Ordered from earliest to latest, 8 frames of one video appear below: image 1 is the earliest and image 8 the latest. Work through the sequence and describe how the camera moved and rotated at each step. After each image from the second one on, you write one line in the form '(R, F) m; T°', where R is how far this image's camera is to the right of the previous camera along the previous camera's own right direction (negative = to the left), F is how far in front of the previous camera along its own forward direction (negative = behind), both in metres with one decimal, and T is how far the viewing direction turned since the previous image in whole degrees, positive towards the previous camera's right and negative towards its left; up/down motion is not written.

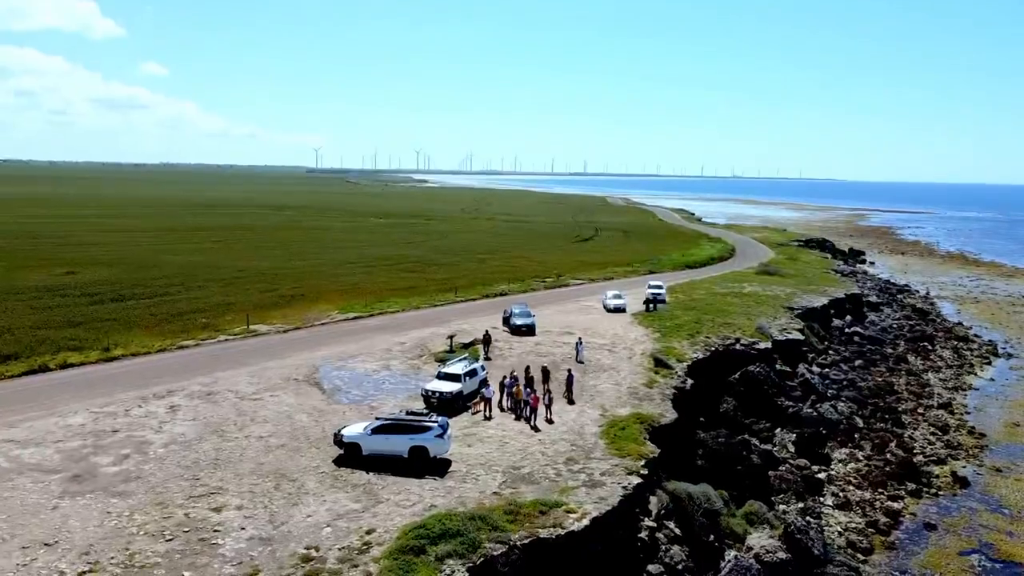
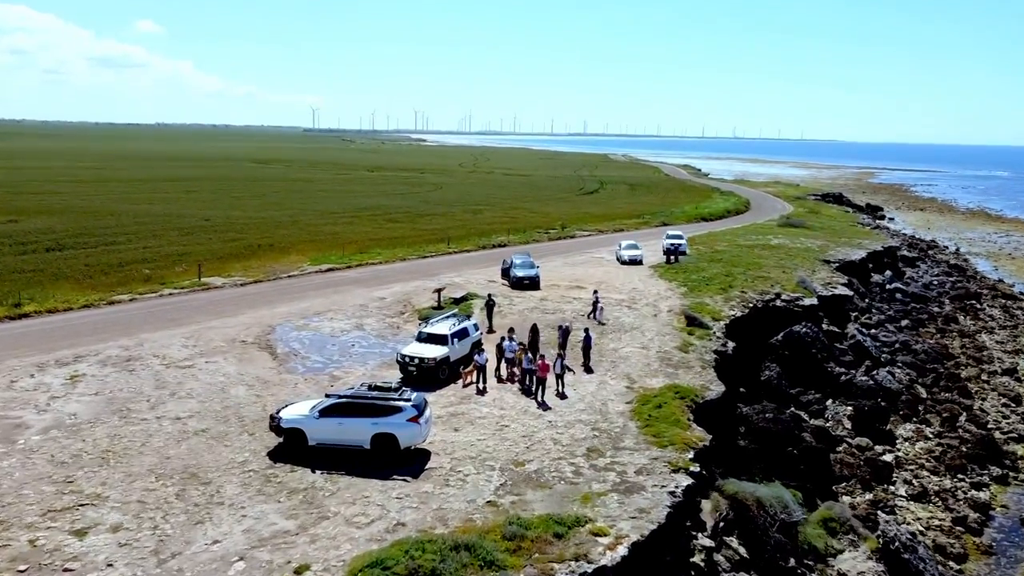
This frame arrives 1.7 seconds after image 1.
(-0.1, +8.6) m; 0°
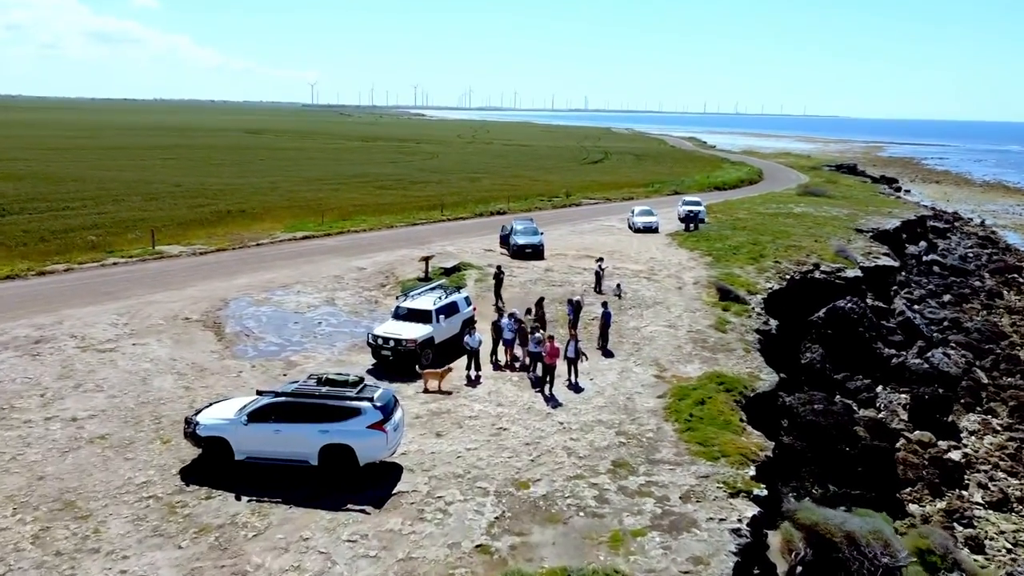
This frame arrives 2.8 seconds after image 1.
(0.0, +6.0) m; 0°
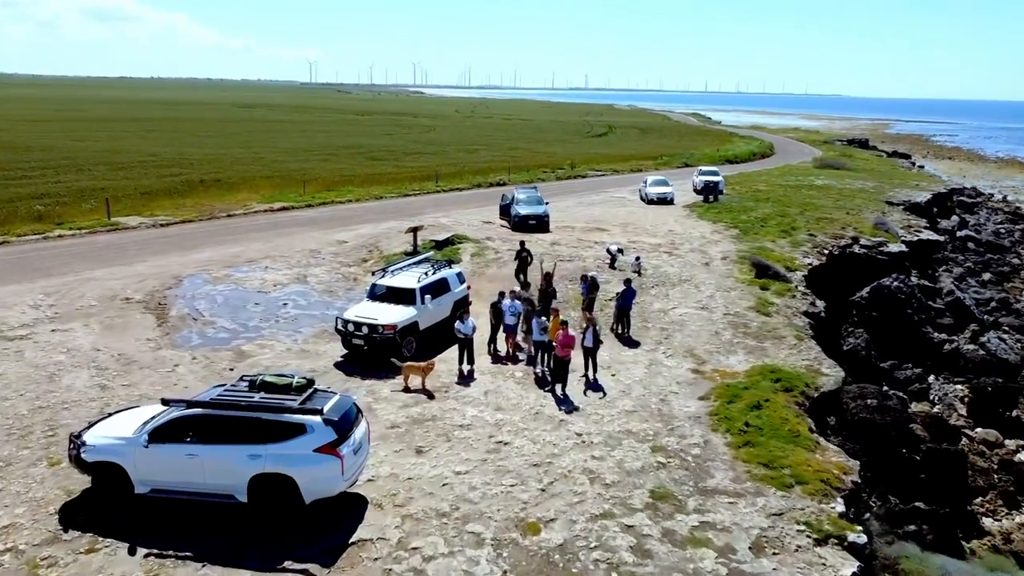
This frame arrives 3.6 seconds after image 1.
(-0.1, +4.6) m; 0°
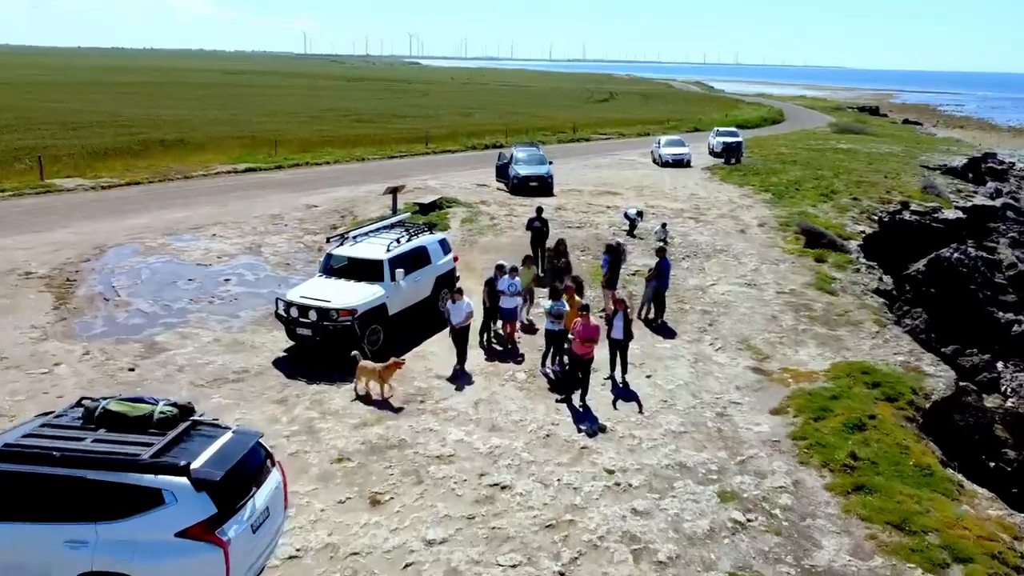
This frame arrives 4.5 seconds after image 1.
(0.0, +4.8) m; 0°
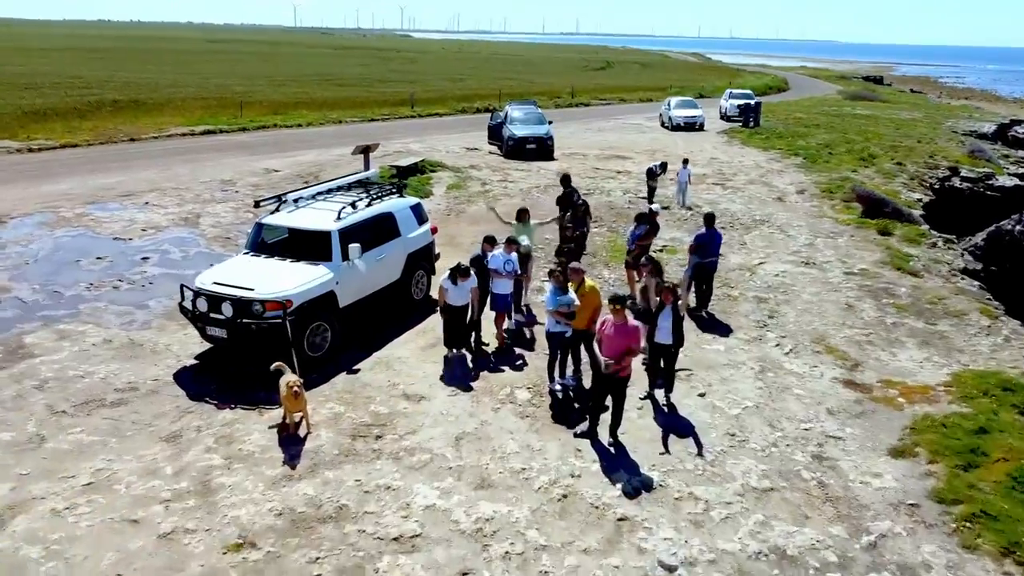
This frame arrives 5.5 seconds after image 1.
(-0.1, +4.0) m; 0°
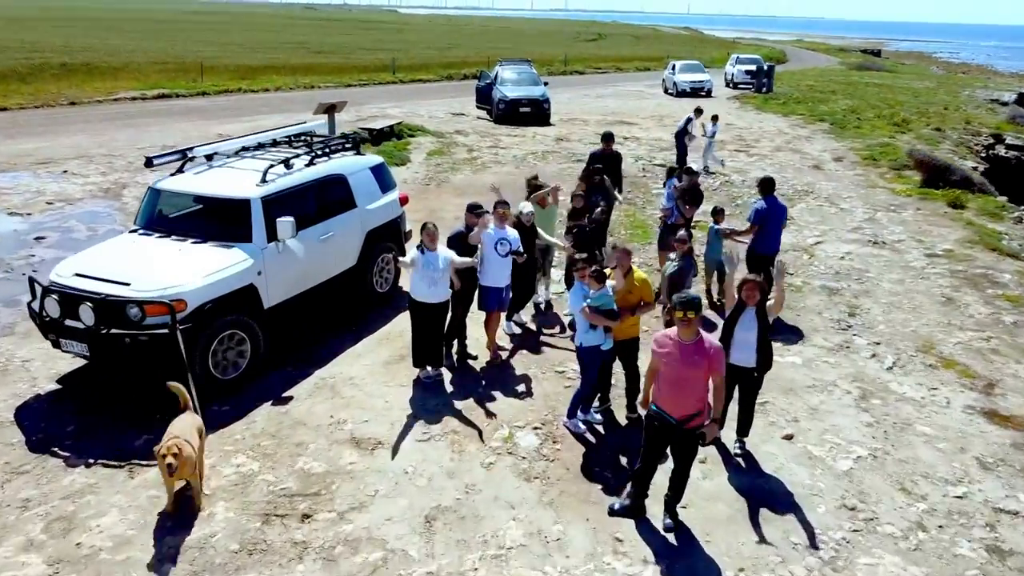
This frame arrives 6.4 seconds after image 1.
(-0.1, +3.1) m; +1°
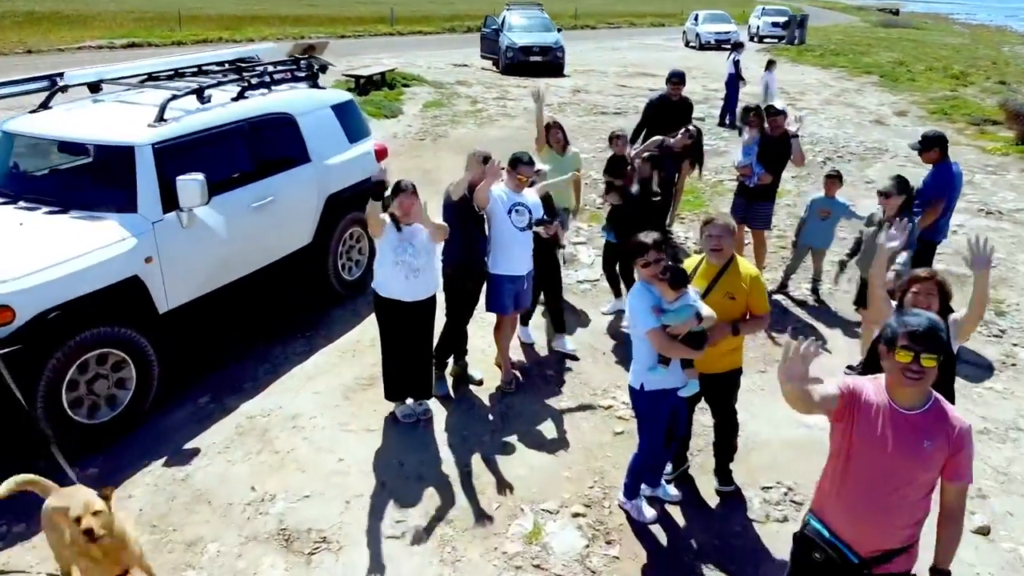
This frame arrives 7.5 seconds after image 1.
(-0.1, +2.6) m; 0°
